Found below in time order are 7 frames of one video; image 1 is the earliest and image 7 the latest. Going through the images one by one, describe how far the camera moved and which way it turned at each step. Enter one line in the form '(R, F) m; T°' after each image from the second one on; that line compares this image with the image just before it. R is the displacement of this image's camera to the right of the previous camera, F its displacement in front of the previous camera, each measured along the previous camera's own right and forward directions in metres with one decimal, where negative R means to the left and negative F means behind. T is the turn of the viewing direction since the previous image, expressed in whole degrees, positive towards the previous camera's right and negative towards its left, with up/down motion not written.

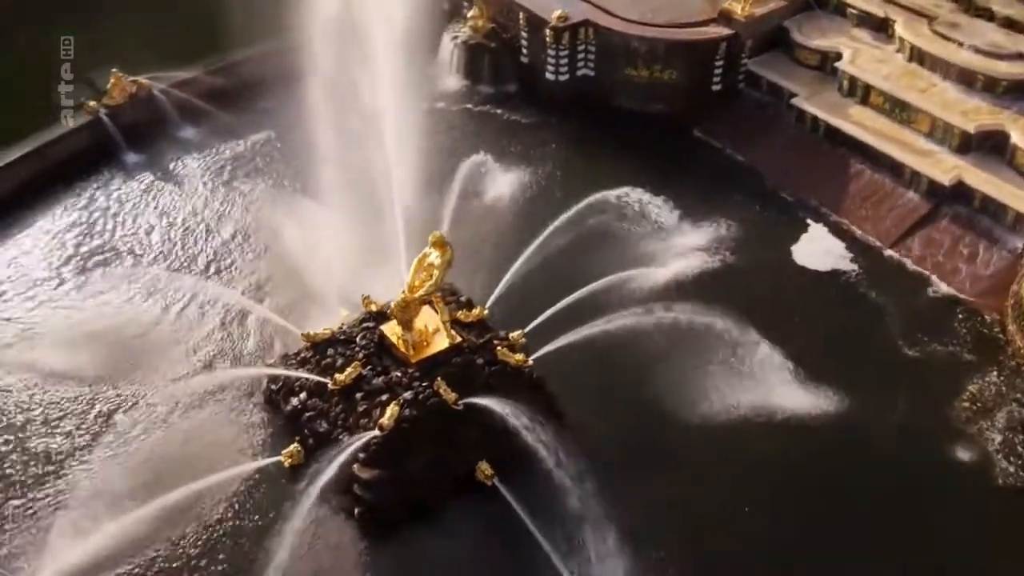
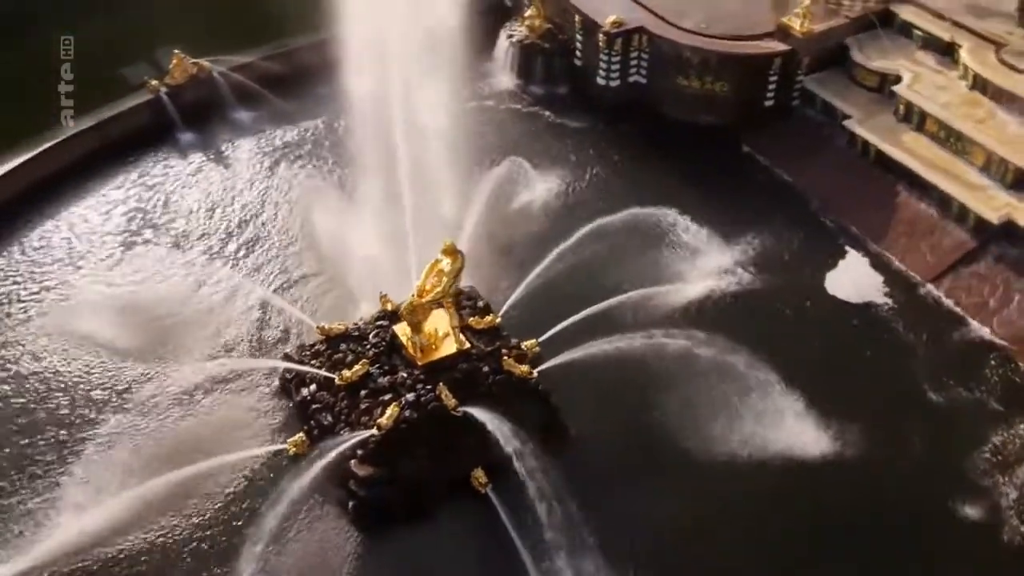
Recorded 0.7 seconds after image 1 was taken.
(+0.8, 0.0) m; -5°
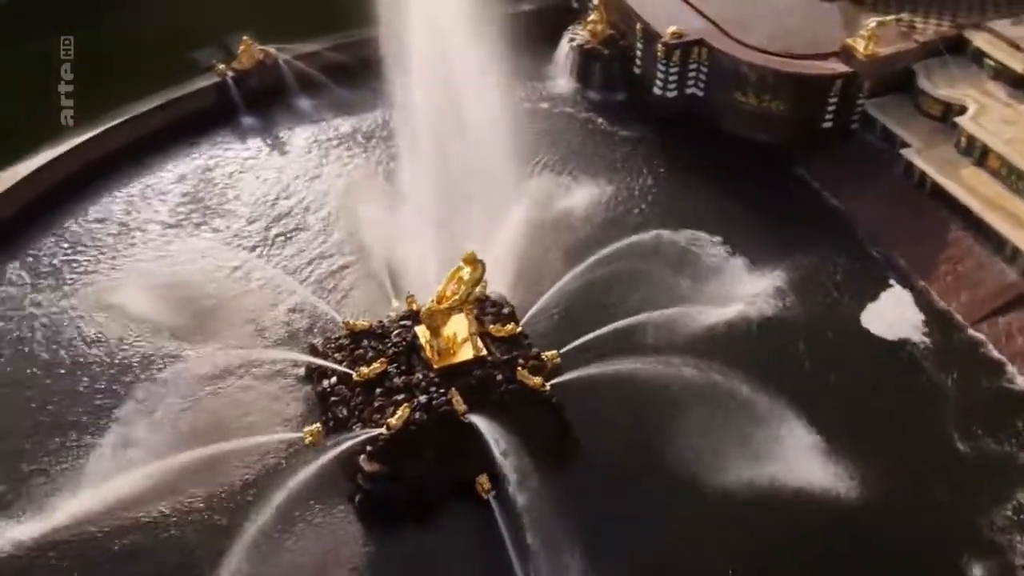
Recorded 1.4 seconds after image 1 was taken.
(+0.7, -0.1) m; -5°
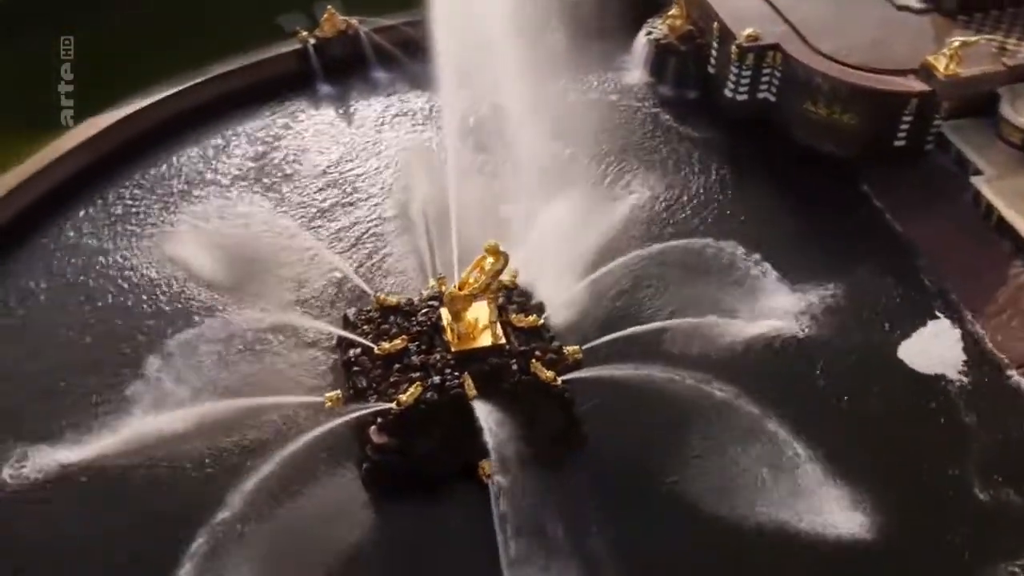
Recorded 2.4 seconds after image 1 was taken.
(+1.0, -0.1) m; -6°
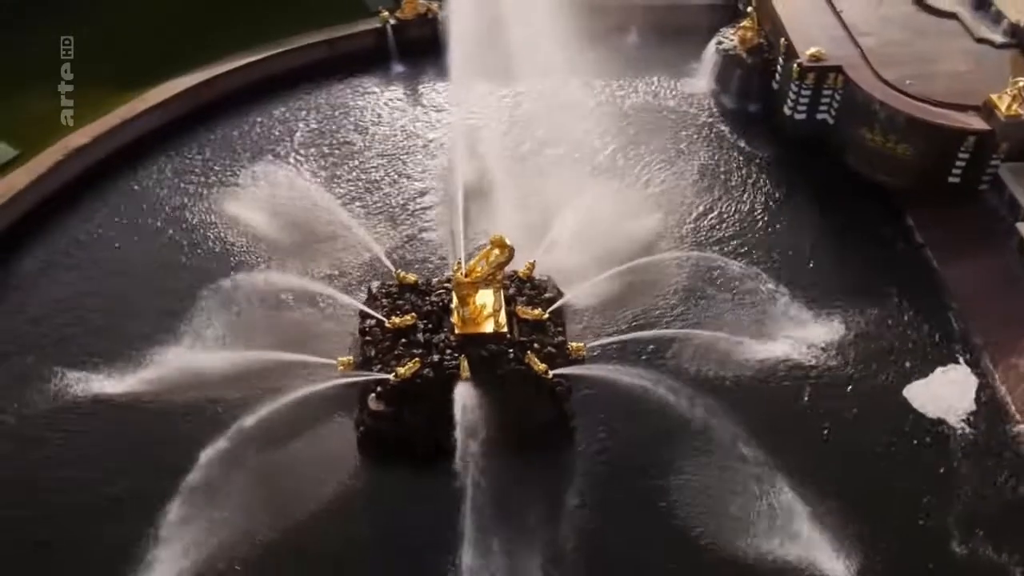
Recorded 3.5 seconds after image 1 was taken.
(+1.4, -0.4) m; -7°
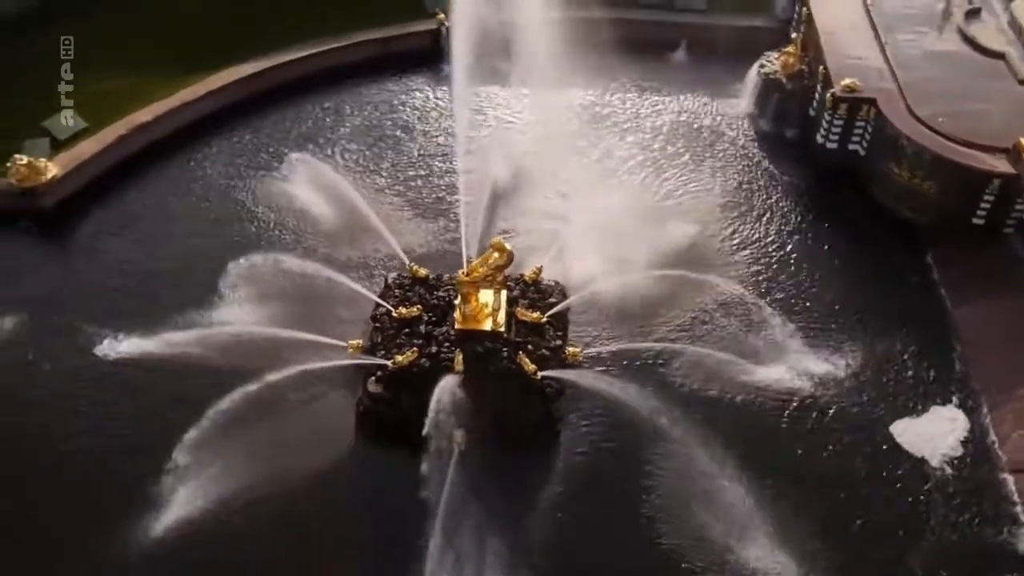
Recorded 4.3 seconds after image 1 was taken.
(+1.2, -0.5) m; -5°
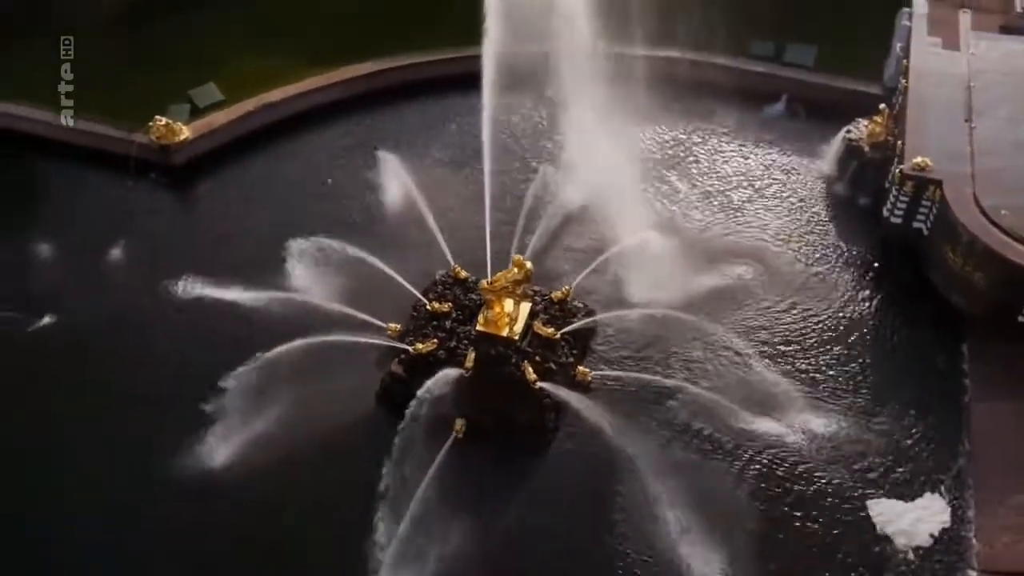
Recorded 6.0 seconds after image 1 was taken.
(+2.1, -1.0) m; -10°
